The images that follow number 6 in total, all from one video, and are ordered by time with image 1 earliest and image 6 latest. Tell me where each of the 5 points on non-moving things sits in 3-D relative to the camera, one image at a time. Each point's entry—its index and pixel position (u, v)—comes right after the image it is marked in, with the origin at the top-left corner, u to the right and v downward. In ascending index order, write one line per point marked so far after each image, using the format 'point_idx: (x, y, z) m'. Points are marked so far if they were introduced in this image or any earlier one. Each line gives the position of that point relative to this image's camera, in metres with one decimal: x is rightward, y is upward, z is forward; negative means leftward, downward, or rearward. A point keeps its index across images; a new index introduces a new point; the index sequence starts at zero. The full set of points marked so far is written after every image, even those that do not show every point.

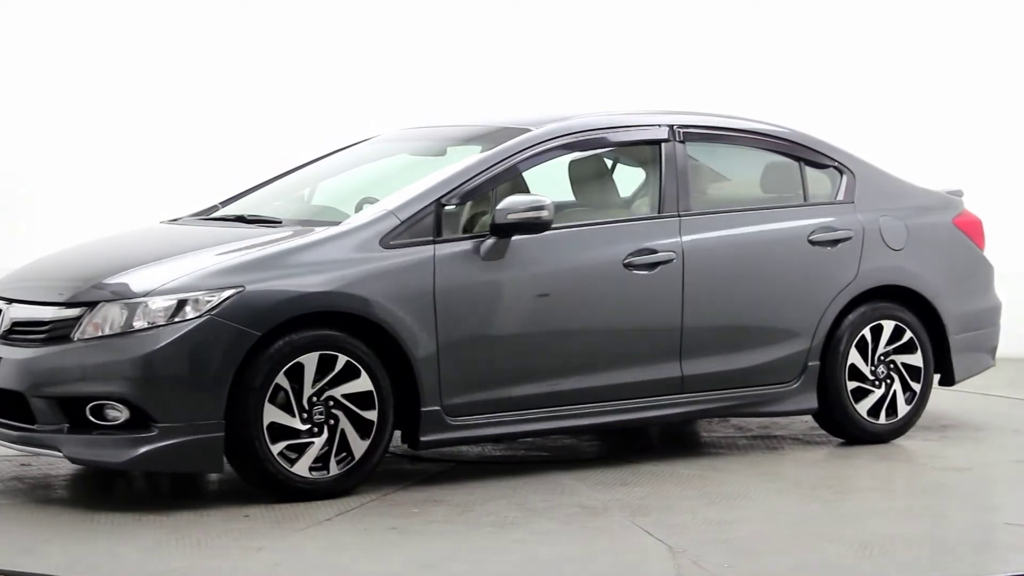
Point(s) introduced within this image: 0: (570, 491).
0: (+0.2, -0.7, +4.8) m
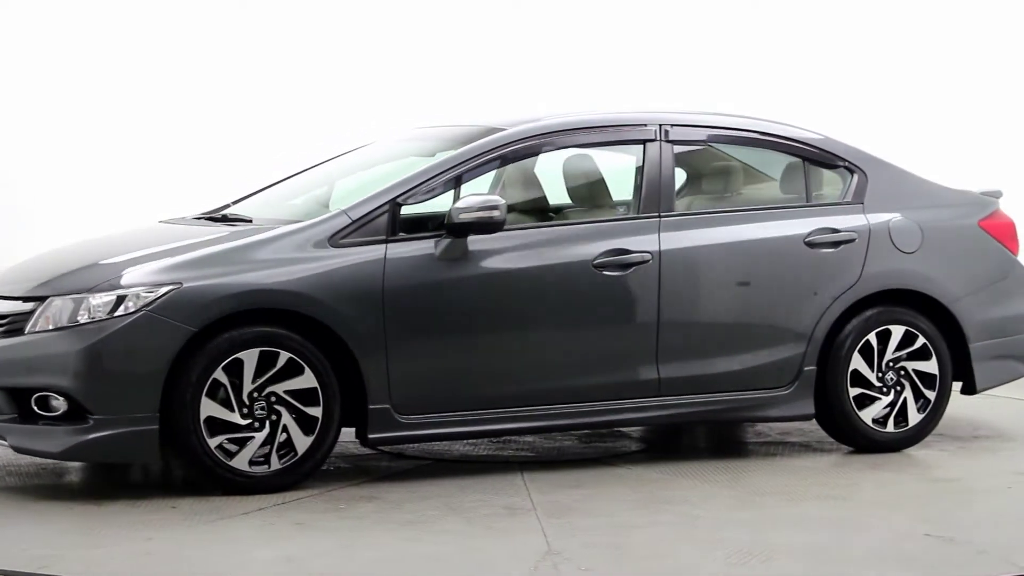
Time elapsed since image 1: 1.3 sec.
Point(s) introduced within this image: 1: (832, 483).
0: (0.0, -0.7, +4.8) m
1: (+1.3, -0.8, +5.3) m
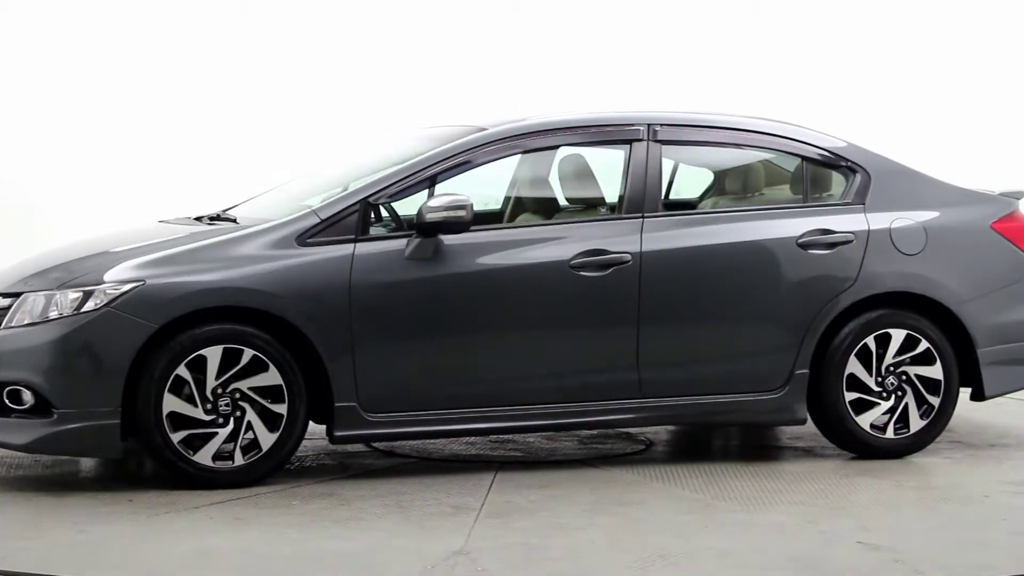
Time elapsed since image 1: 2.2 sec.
0: (-0.2, -0.7, +4.8) m
1: (+1.2, -0.8, +5.2) m
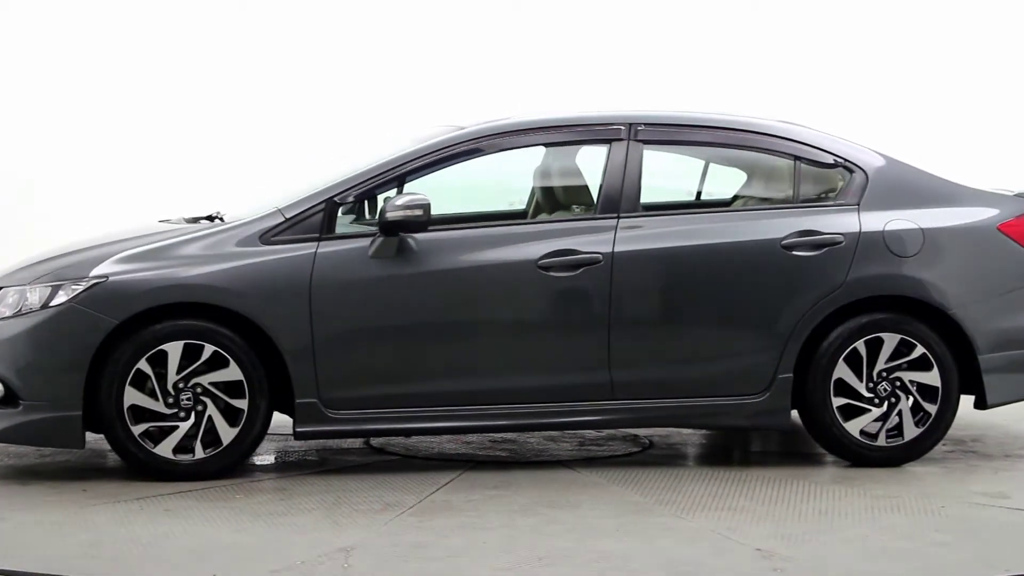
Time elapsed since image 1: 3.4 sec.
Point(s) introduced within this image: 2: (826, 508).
0: (-0.4, -0.7, +4.8) m
1: (+1.0, -0.8, +5.0) m
2: (+1.1, -0.8, +4.6) m
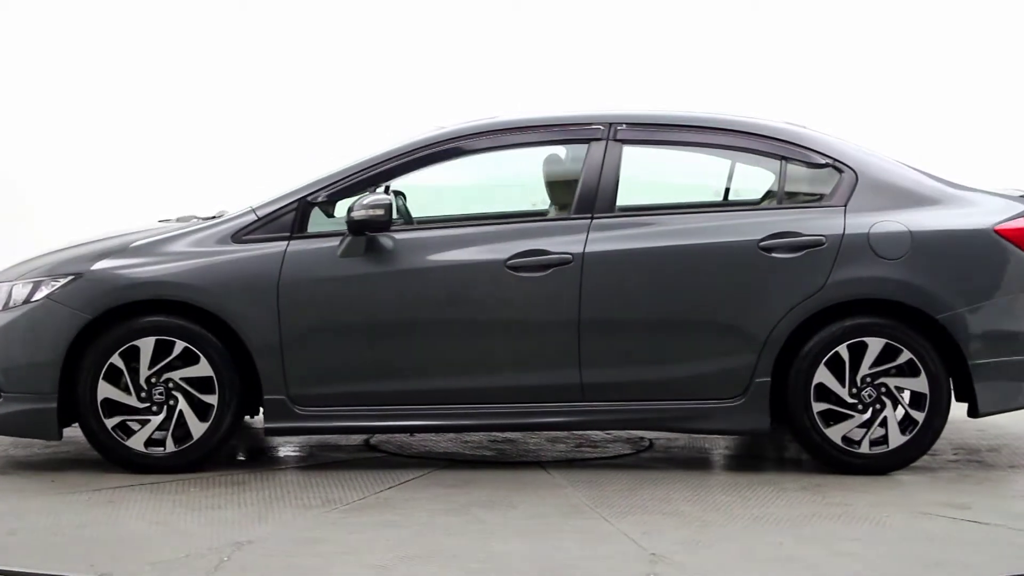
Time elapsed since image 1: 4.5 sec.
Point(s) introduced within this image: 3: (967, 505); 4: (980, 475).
0: (-0.5, -0.7, +4.9) m
1: (+0.8, -0.8, +4.9) m
2: (+0.9, -0.8, +4.5) m
3: (+1.6, -0.8, +4.6) m
4: (+2.0, -0.8, +5.6) m
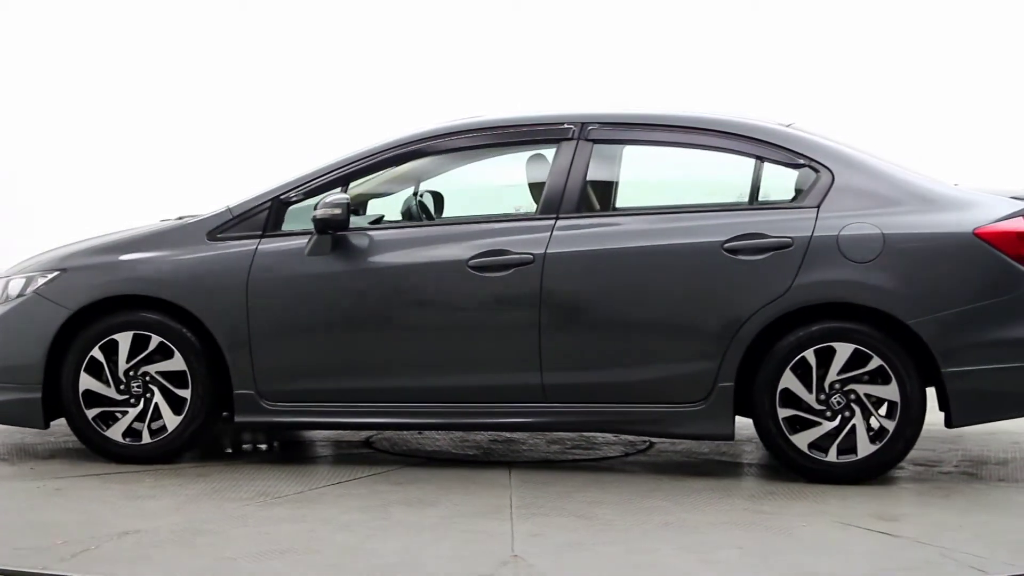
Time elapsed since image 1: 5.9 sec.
0: (-0.8, -0.7, +5.0) m
1: (+0.6, -0.8, +4.9) m
2: (+0.6, -0.8, +4.4) m
3: (+1.3, -0.8, +4.4) m
4: (+1.8, -0.8, +5.4) m
